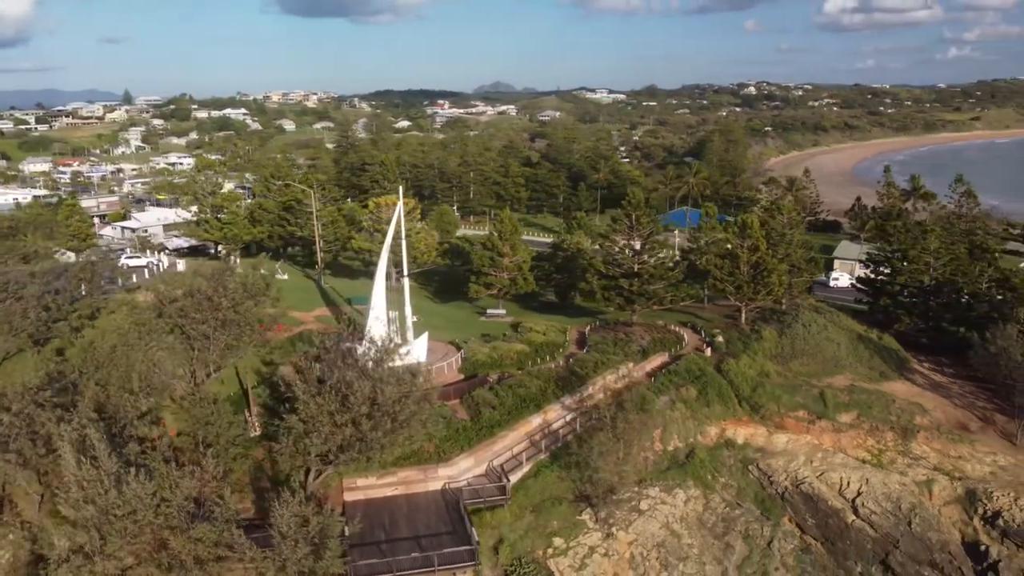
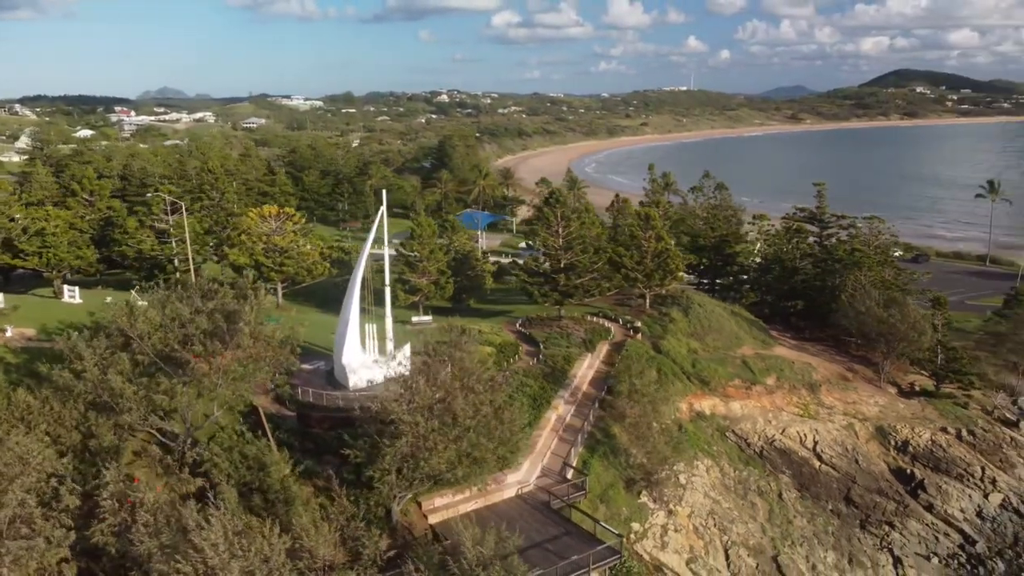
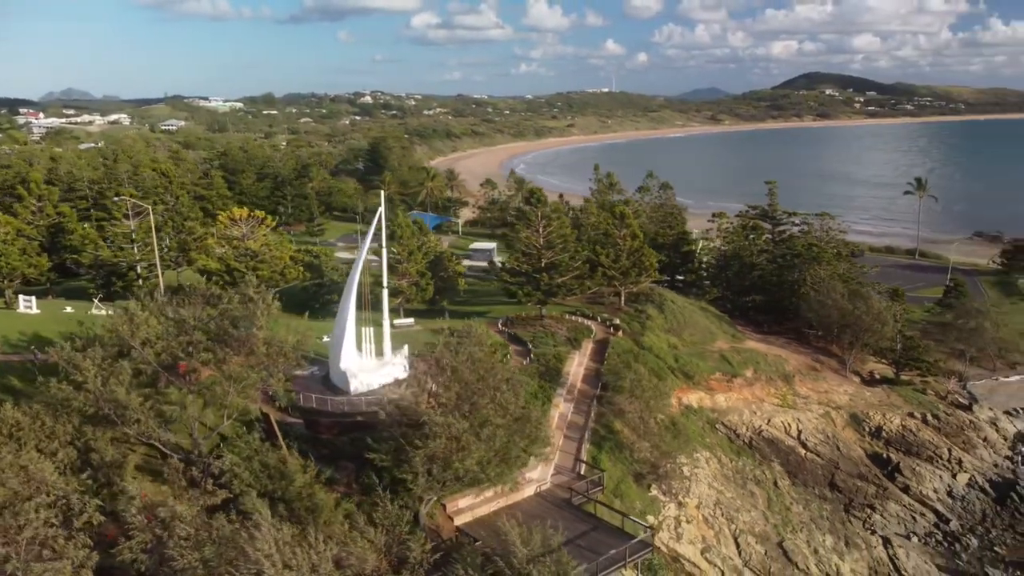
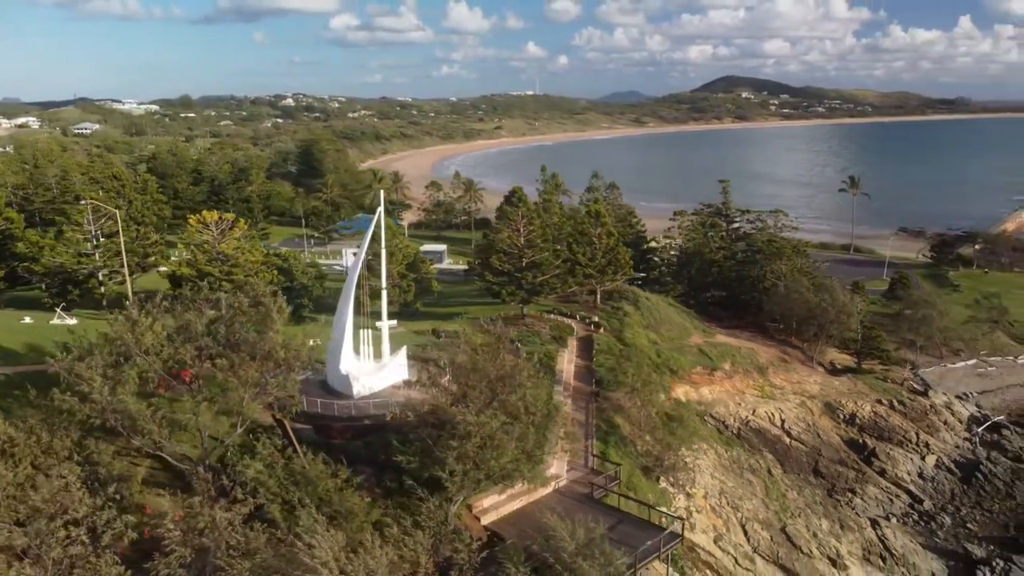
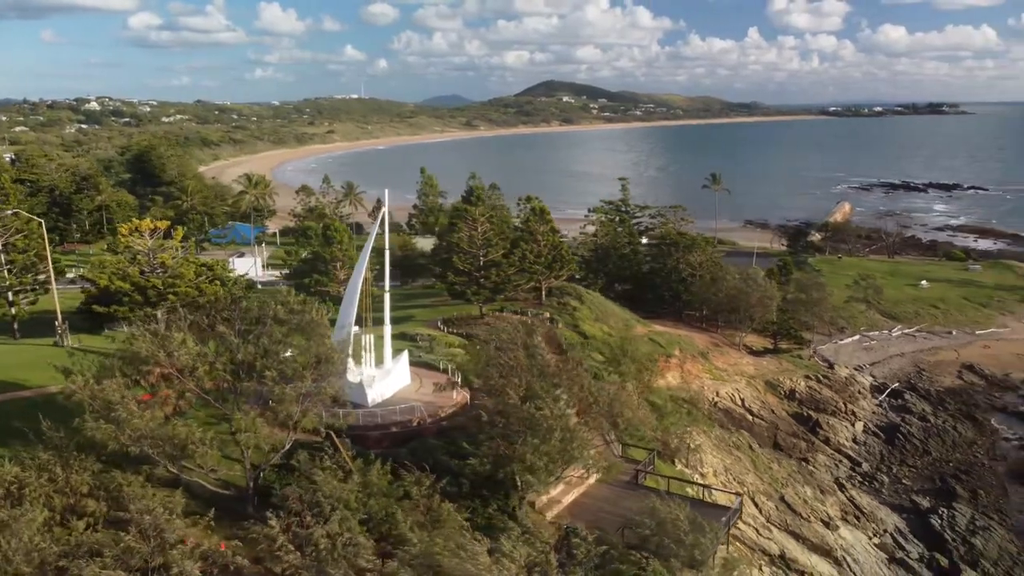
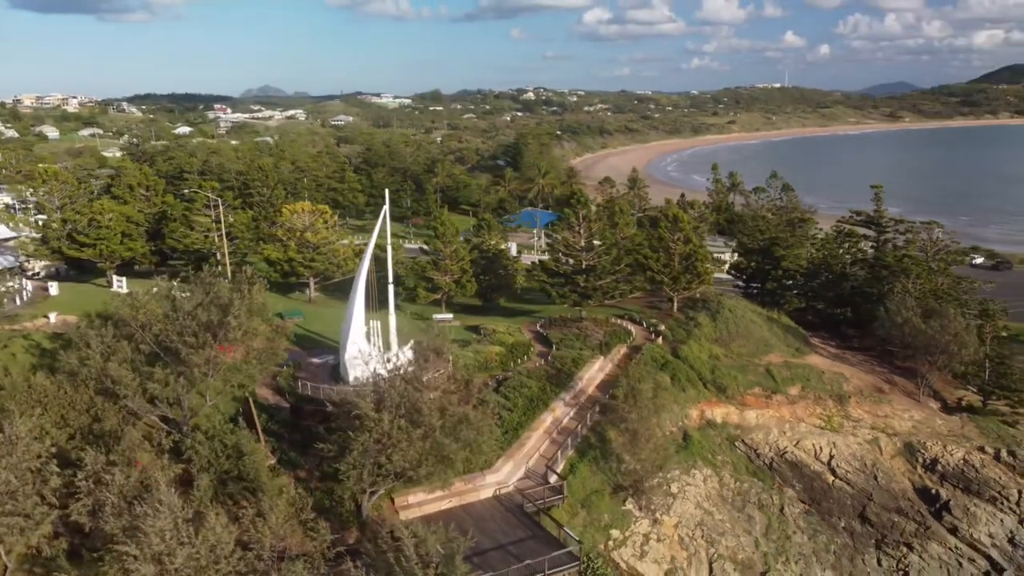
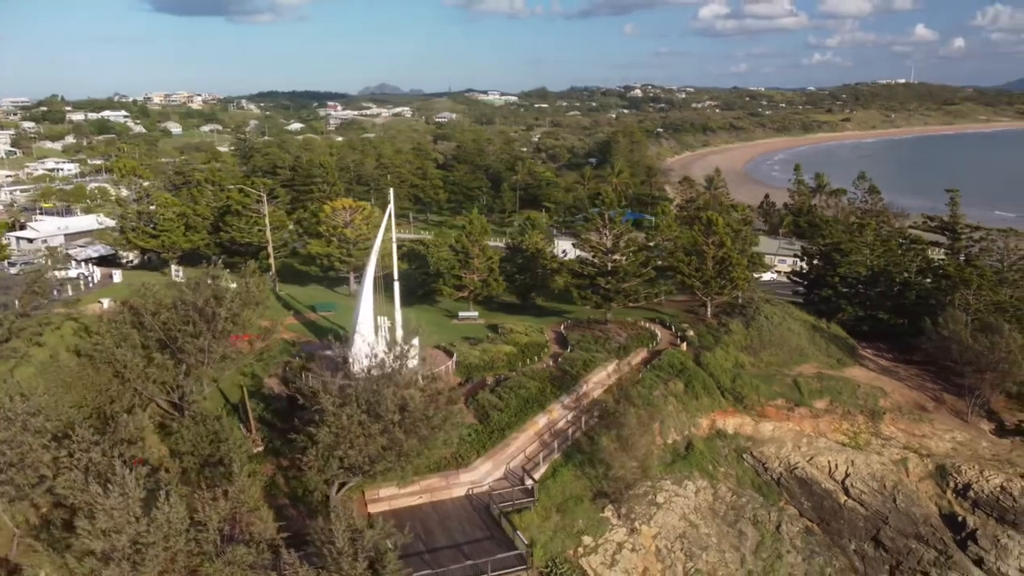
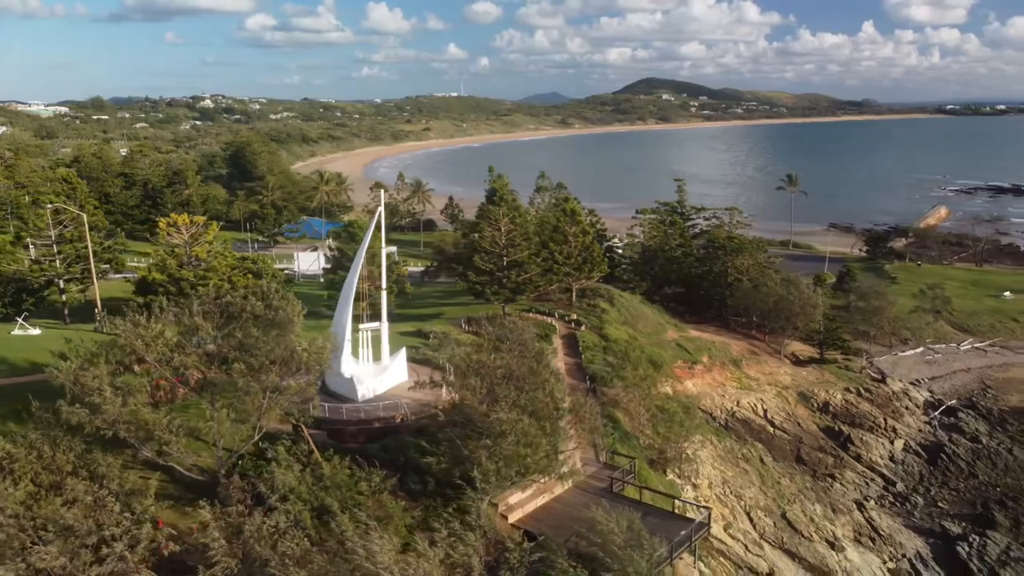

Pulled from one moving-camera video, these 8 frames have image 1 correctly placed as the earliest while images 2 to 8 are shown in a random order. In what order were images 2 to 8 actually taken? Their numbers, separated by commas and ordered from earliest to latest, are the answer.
7, 6, 2, 3, 4, 8, 5
